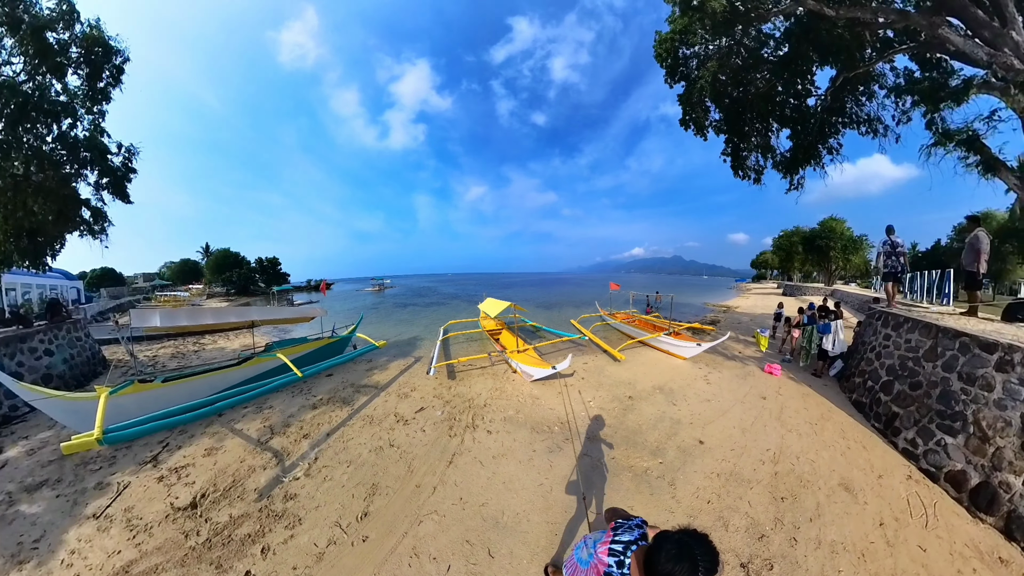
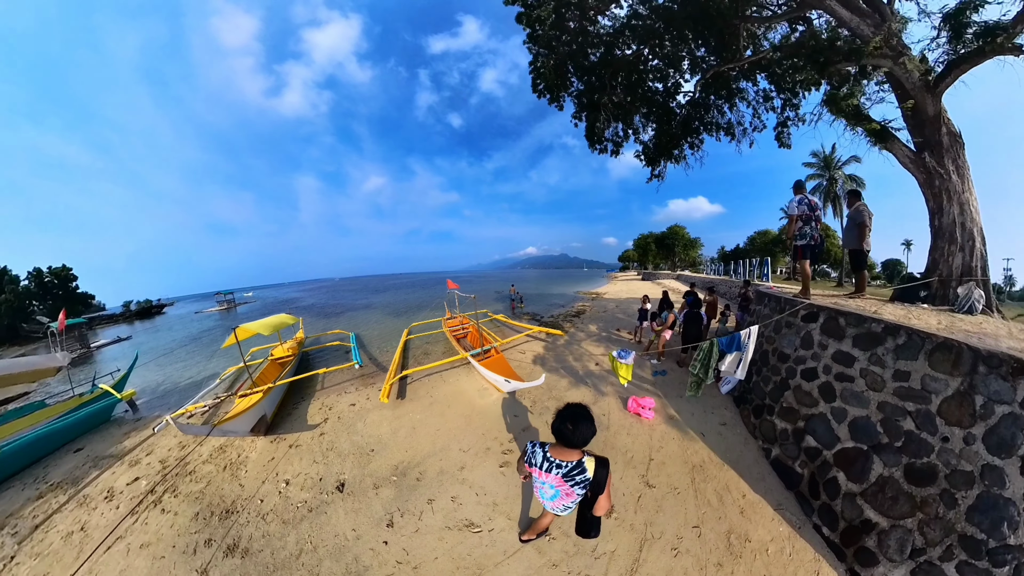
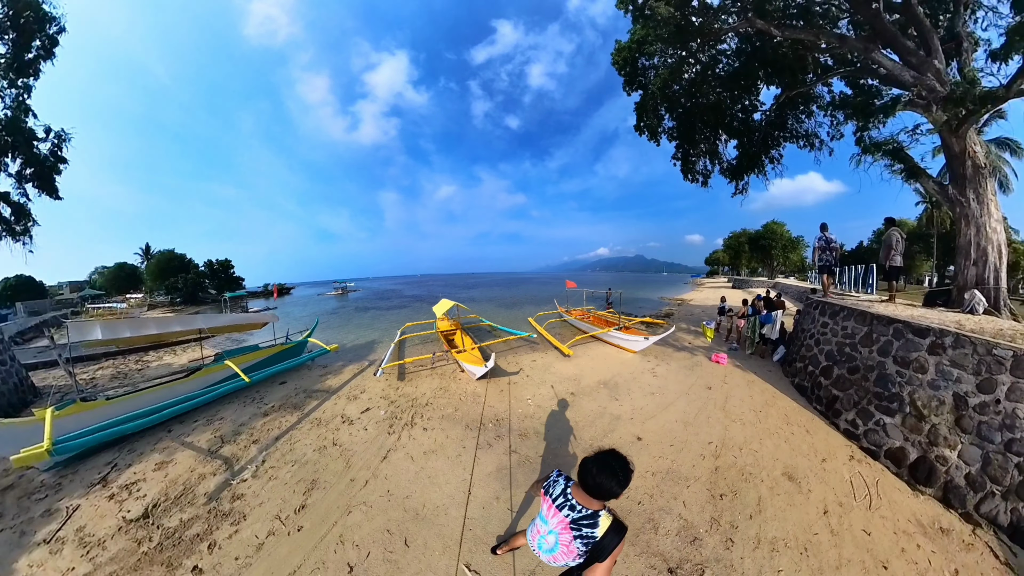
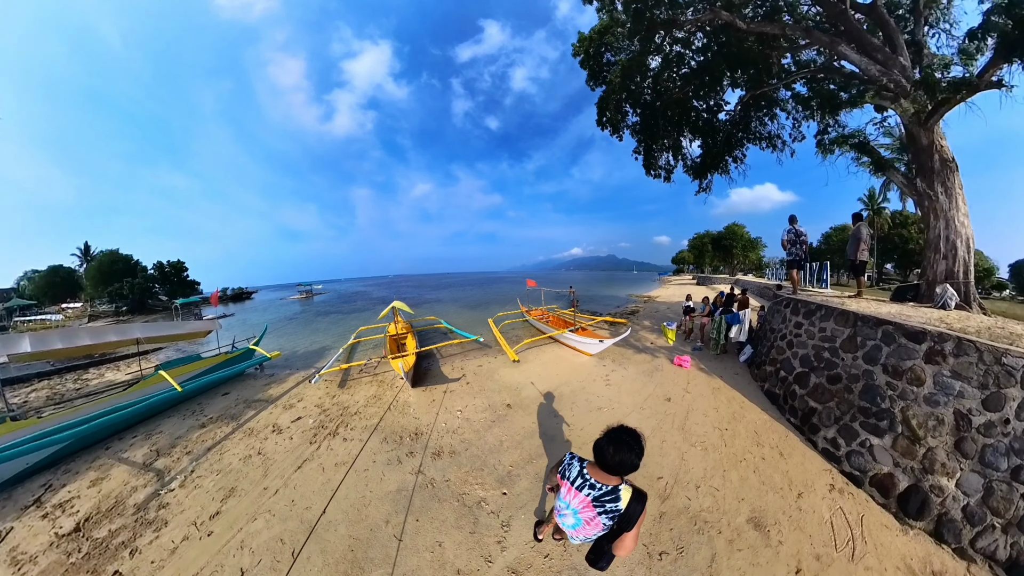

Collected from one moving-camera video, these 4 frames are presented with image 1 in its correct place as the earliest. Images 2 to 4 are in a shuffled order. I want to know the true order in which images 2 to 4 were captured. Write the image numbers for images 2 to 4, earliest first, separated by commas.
3, 4, 2
